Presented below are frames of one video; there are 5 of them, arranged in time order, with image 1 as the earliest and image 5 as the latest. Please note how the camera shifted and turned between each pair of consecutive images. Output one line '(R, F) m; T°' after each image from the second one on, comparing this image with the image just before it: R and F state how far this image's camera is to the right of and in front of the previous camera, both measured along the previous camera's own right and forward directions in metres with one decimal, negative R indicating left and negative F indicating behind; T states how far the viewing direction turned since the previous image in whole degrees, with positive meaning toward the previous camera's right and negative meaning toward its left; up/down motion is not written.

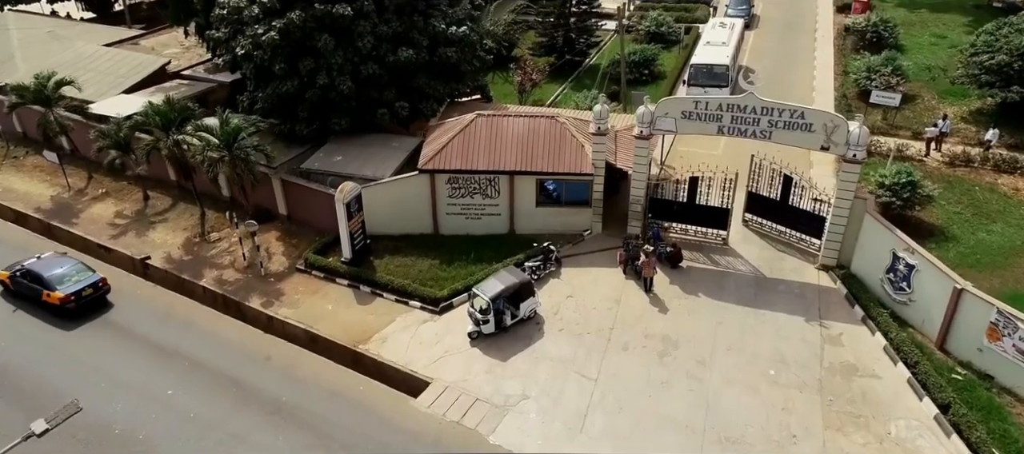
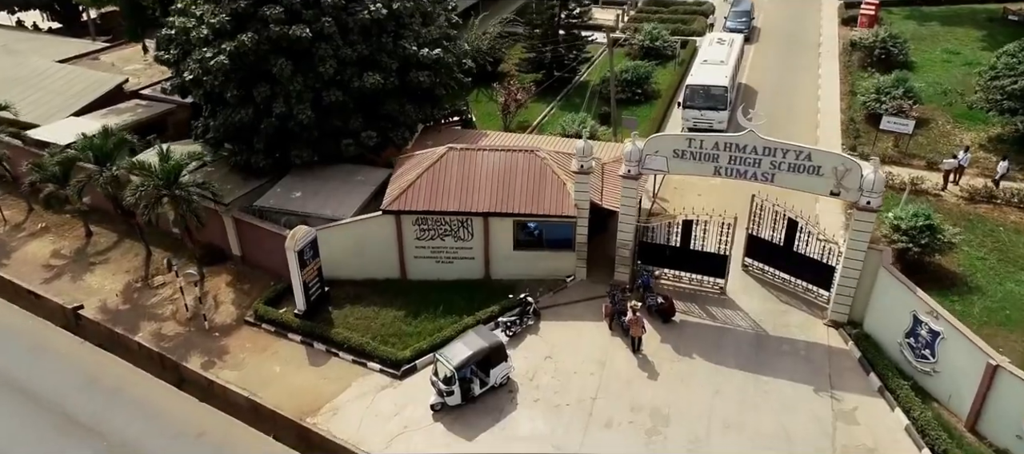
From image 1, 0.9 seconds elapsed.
(+0.6, +2.0) m; 0°
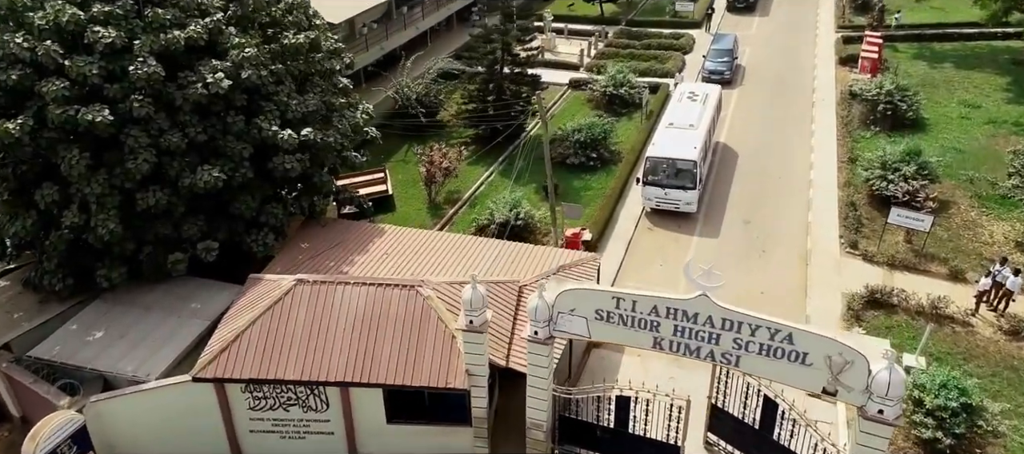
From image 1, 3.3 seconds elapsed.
(+2.3, +5.3) m; 0°
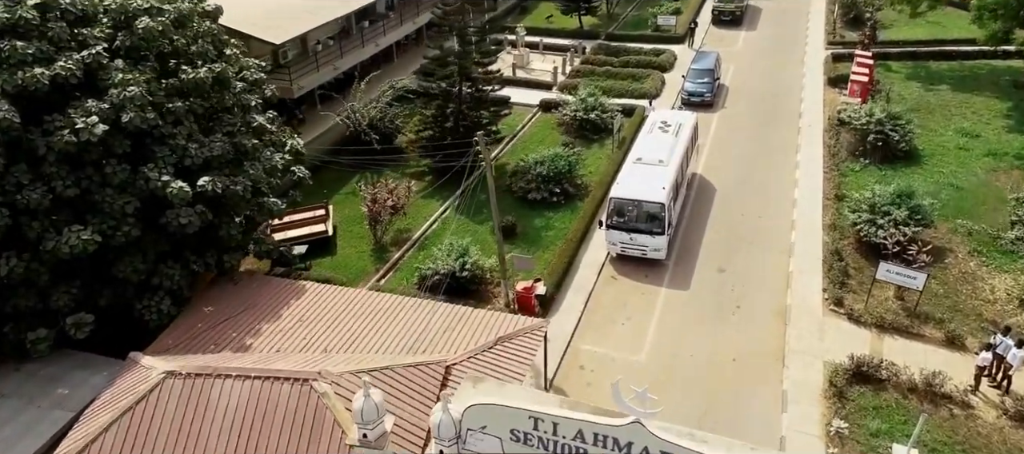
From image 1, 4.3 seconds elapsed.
(+1.3, +2.2) m; 0°
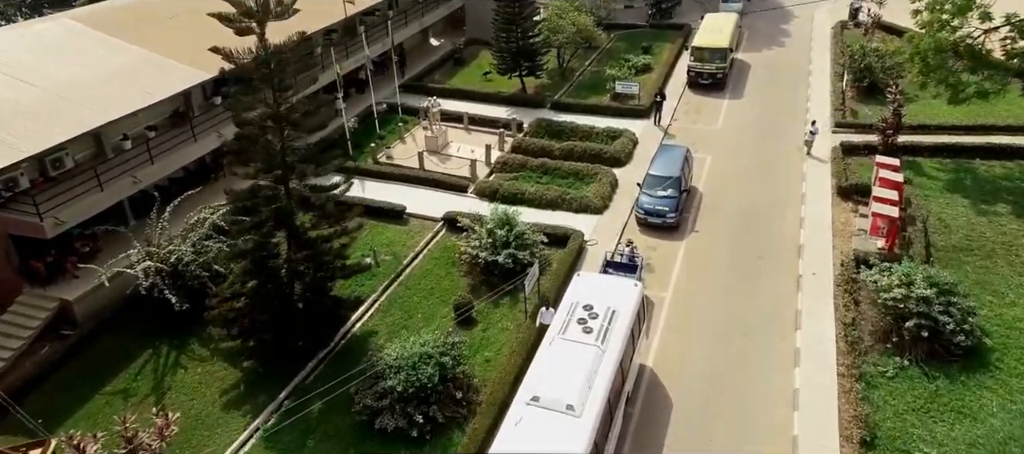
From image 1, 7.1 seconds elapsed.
(+3.2, +8.6) m; +1°
